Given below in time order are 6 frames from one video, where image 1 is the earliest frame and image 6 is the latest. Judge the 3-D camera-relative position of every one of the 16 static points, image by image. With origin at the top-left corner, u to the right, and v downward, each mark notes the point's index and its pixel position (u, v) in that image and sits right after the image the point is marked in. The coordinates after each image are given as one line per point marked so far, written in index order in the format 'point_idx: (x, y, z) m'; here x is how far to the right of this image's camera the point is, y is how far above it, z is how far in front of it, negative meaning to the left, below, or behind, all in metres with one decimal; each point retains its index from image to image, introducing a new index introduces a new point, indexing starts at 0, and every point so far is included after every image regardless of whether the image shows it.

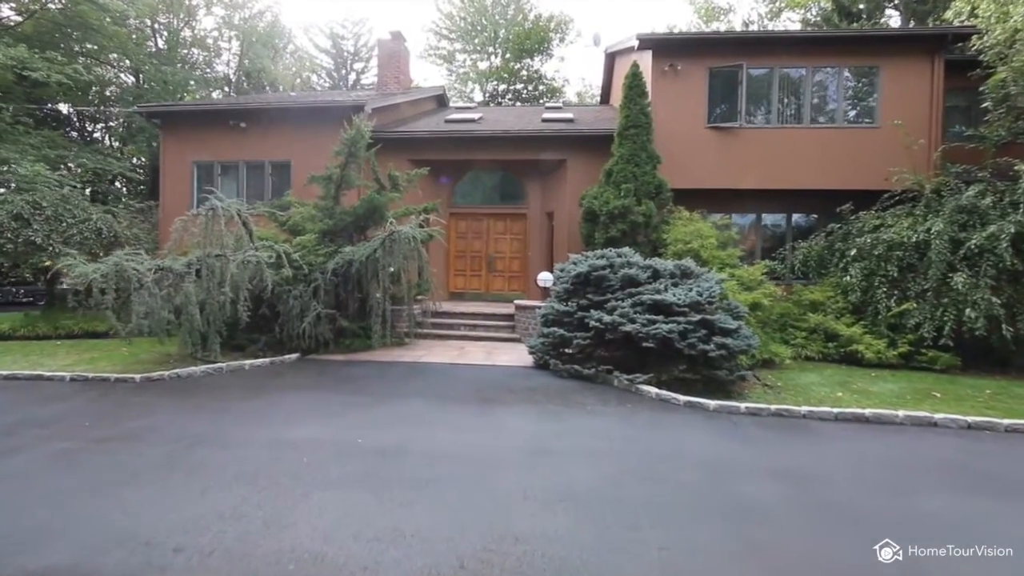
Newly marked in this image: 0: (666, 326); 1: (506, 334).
0: (+2.3, -0.6, +7.5) m
1: (-0.1, -1.1, +12.0) m
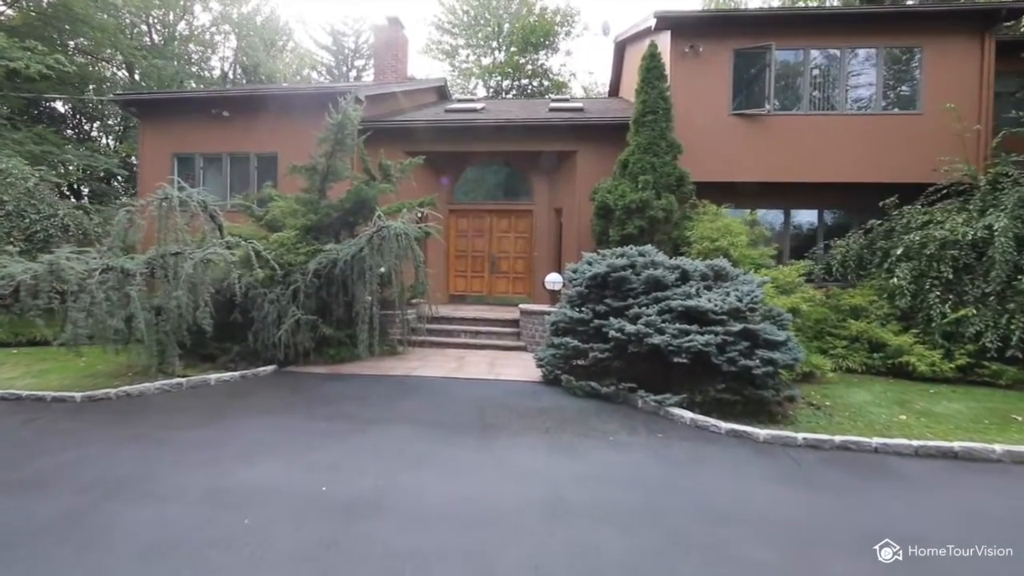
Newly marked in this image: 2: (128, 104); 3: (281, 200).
0: (+2.4, -0.6, +6.3) m
1: (0.0, -1.2, +10.8) m
2: (-10.7, +5.1, +14.1) m
3: (-4.5, +1.7, +9.8) m
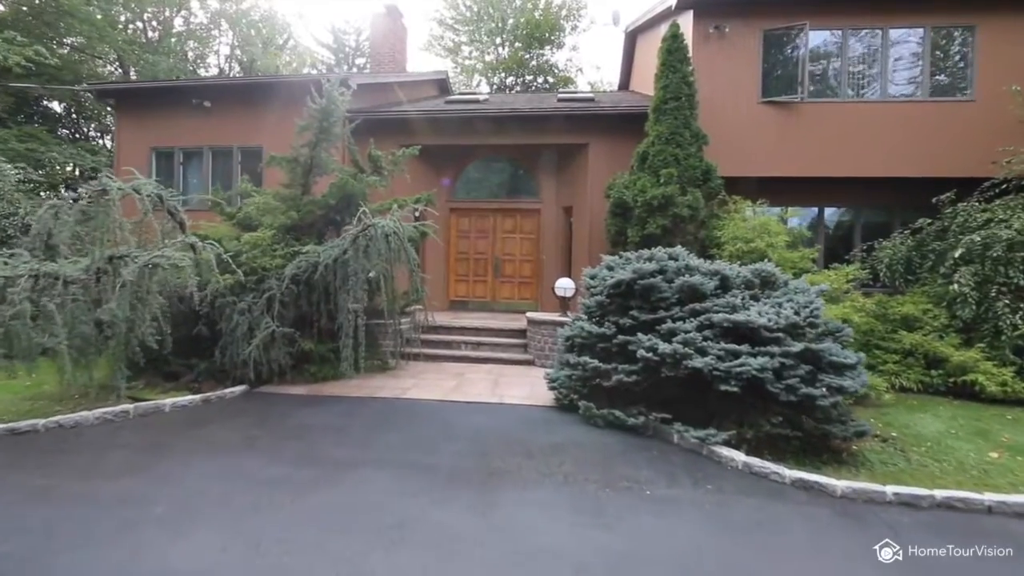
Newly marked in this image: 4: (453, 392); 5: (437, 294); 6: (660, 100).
0: (+2.4, -0.7, +5.1) m
1: (+0.1, -1.3, +9.7) m
2: (-10.5, +5.0, +13.0) m
3: (-4.3, +1.6, +8.7) m
4: (-0.9, -1.5, +7.6) m
5: (-2.0, -0.2, +13.3) m
6: (+2.9, +3.7, +10.1) m
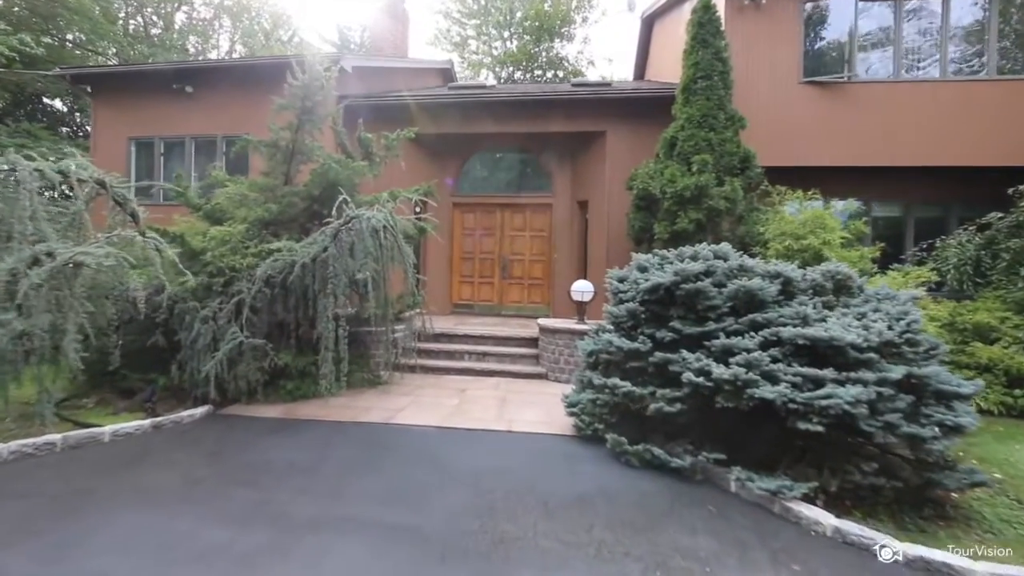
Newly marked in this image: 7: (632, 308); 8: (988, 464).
0: (+2.5, -0.8, +3.9) m
1: (+0.3, -1.3, +8.5) m
2: (-10.3, +4.9, +12.0) m
3: (-4.2, +1.5, +7.6) m
4: (-0.7, -1.6, +6.4) m
5: (-1.8, -0.2, +12.2) m
6: (+3.1, +3.7, +8.9) m
7: (+1.2, -0.2, +5.2) m
8: (+4.9, -1.8, +5.2) m
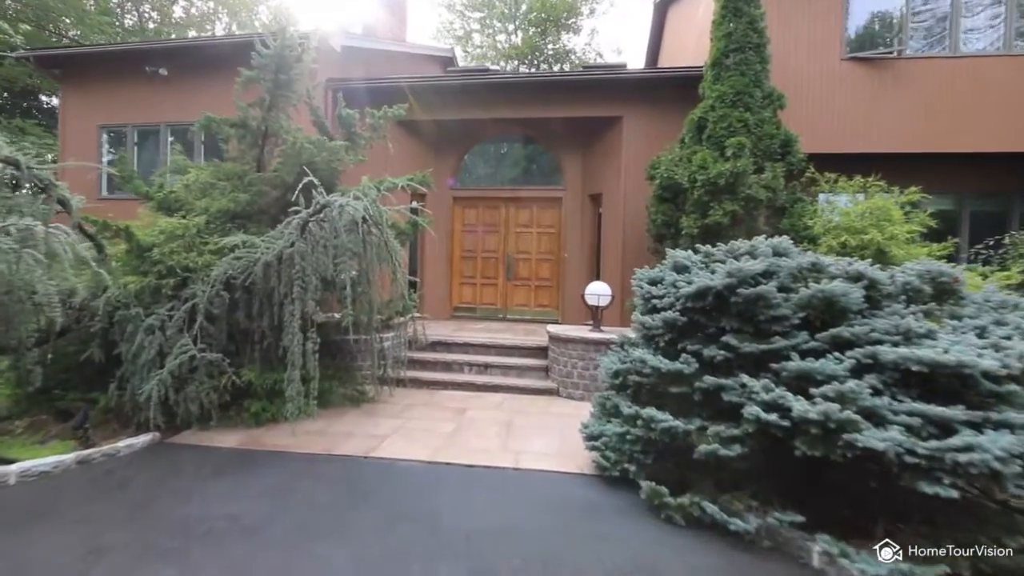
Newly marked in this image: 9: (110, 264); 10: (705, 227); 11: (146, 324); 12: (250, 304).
0: (+2.6, -0.8, +2.8) m
1: (+0.3, -1.4, +7.4) m
2: (-10.2, +4.9, +11.0) m
3: (-4.1, +1.5, +6.5) m
4: (-0.7, -1.6, +5.3) m
5: (-1.6, -0.3, +11.1) m
6: (+3.2, +3.6, +7.8) m
7: (+1.3, -0.2, +4.1) m
8: (+4.9, -1.9, +4.1) m
9: (-4.4, +0.3, +5.6) m
10: (+2.7, +0.9, +7.2) m
11: (-3.7, -0.4, +5.2) m
12: (-2.8, -0.2, +5.5) m
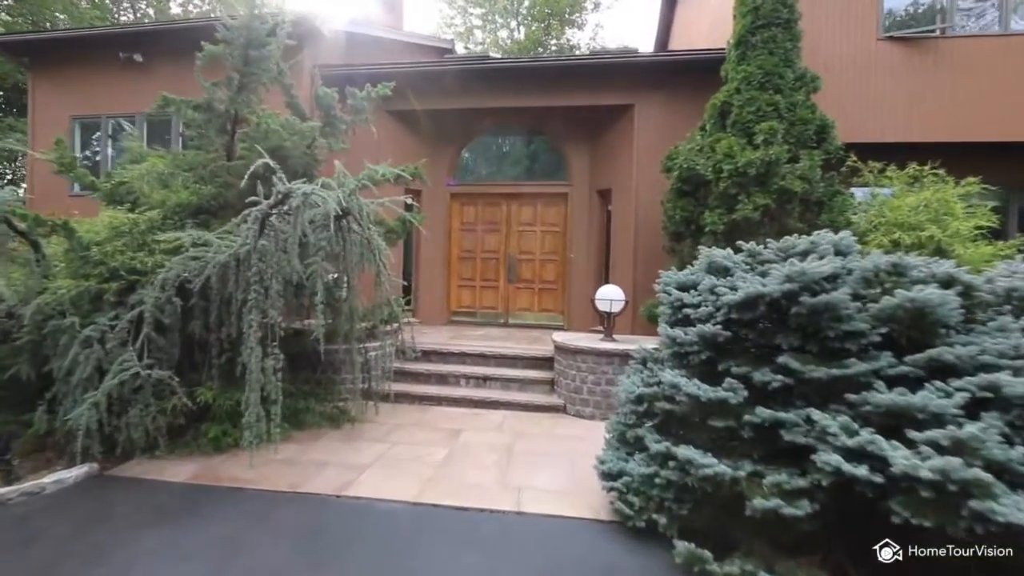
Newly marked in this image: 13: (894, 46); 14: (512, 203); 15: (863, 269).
0: (+2.6, -0.9, +2.0) m
1: (+0.4, -1.4, +6.6) m
2: (-10.1, +4.8, +10.3) m
3: (-4.1, +1.5, +5.7) m
4: (-0.7, -1.7, +4.5) m
5: (-1.6, -0.3, +10.3) m
6: (+3.2, +3.6, +7.0) m
7: (+1.3, -0.3, +3.3) m
8: (+4.9, -1.9, +3.2) m
9: (-4.4, +0.2, +4.8) m
10: (+2.8, +0.8, +6.4) m
11: (-3.7, -0.4, +4.4) m
12: (-2.8, -0.2, +4.7) m
13: (+5.8, +3.7, +7.7) m
14: (0.0, +1.7, +10.4) m
15: (+2.1, +0.1, +3.0) m
